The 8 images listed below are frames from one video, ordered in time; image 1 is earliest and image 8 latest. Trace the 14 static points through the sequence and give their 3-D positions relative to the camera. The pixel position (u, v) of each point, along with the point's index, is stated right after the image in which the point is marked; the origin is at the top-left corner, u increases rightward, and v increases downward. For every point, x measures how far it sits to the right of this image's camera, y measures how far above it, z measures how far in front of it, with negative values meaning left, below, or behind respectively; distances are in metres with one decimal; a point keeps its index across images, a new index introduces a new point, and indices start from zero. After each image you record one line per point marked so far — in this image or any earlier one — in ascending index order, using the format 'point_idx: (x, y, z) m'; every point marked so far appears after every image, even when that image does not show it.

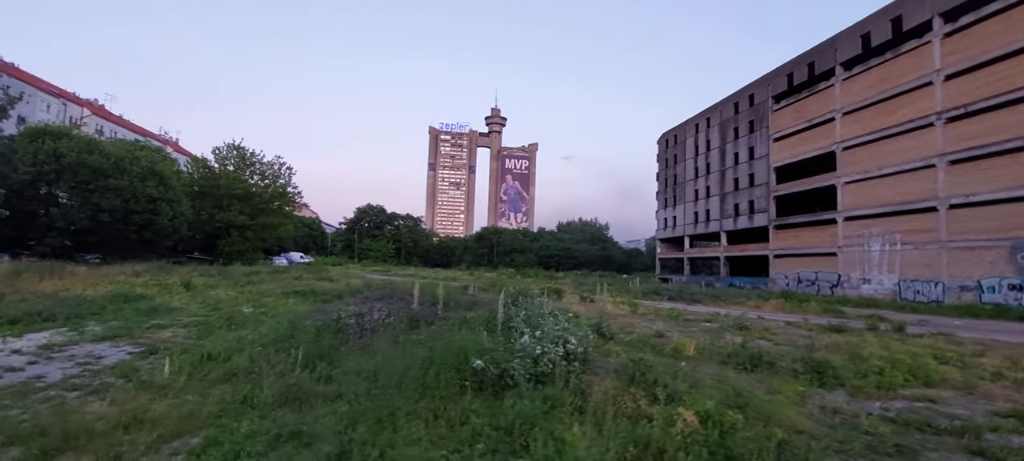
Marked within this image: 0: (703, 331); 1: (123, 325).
0: (+5.5, -2.9, +14.5) m
1: (-9.1, -2.2, +11.7) m
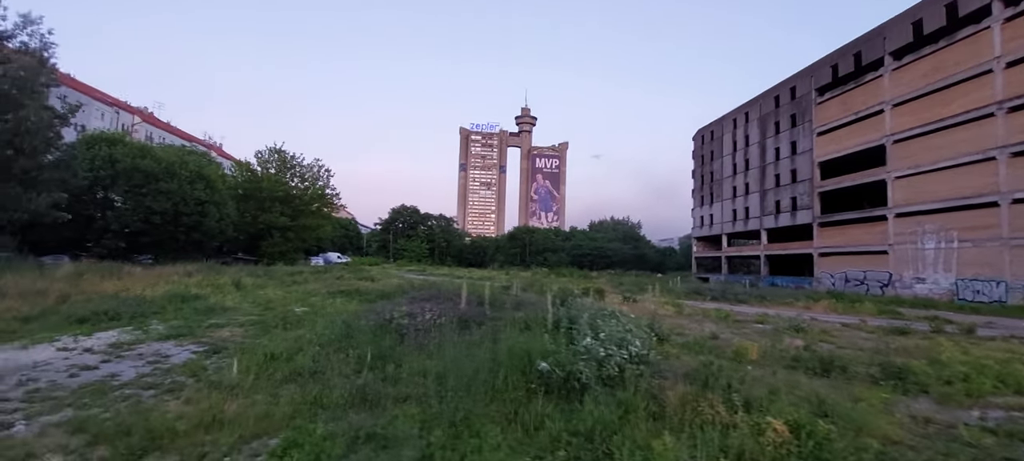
0: (+6.9, -2.8, +14.0) m
1: (-7.9, -2.3, +12.0) m
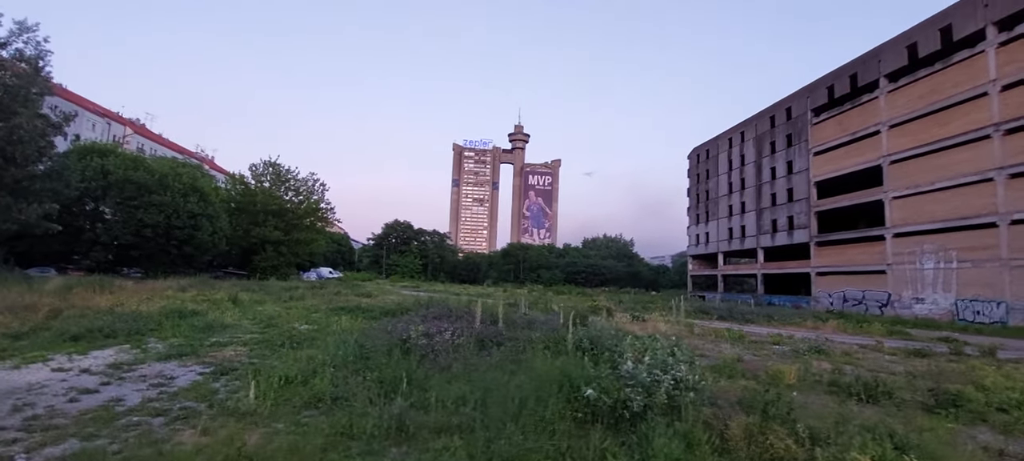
0: (+7.3, -3.3, +13.5) m
1: (-7.4, -2.6, +11.4) m
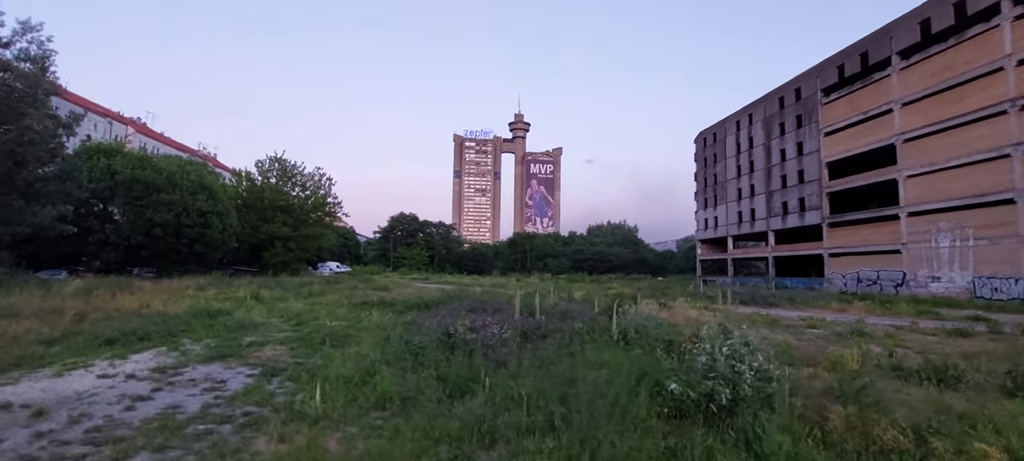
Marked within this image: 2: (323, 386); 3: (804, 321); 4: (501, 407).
0: (+8.3, -2.8, +13.3) m
1: (-6.5, -2.5, +11.1) m
2: (-2.7, -2.2, +7.1) m
3: (+10.3, -3.2, +17.7) m
4: (-0.1, -2.1, +5.9) m
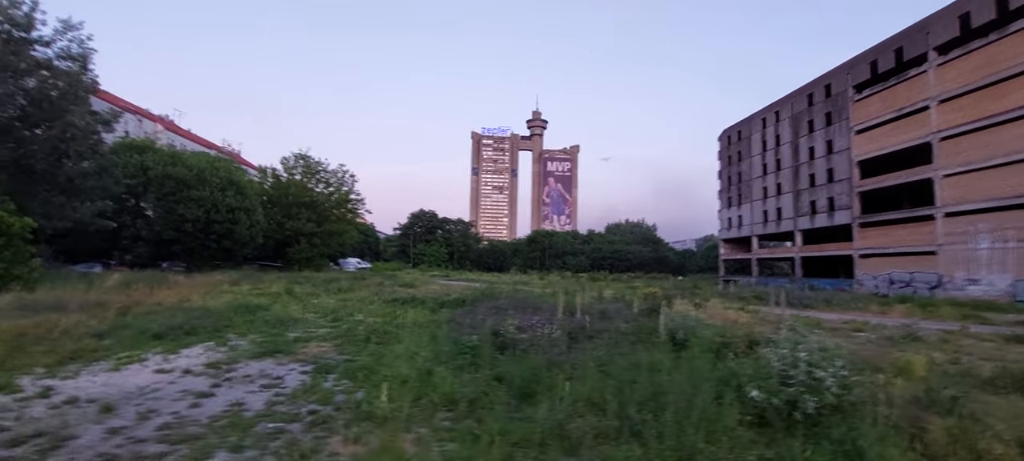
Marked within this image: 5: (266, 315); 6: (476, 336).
0: (+9.3, -2.9, +12.8) m
1: (-5.5, -2.4, +11.1) m
2: (-1.8, -2.2, +7.0) m
3: (+11.5, -3.2, +17.2) m
4: (+0.7, -2.1, +5.7) m
5: (-7.1, -2.4, +14.4) m
6: (-0.7, -2.1, +9.9) m
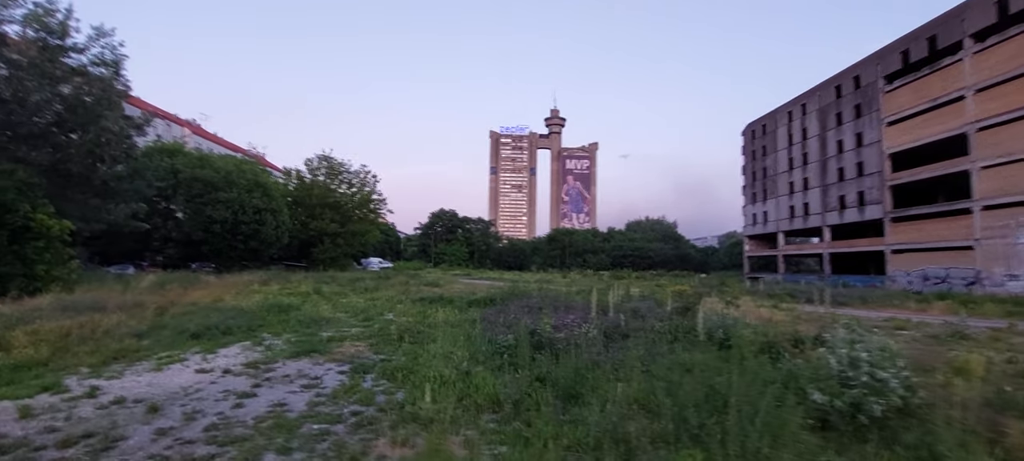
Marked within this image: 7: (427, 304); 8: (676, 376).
0: (+10.1, -2.7, +12.3) m
1: (-4.7, -2.4, +11.2) m
2: (-1.2, -2.1, +6.9) m
3: (+12.5, -3.0, +16.6) m
4: (+1.2, -2.0, +5.5) m
5: (-6.2, -2.5, +14.5) m
6: (0.0, -2.0, +9.8) m
7: (-3.2, -2.8, +19.0) m
8: (+2.1, -1.9, +6.6) m
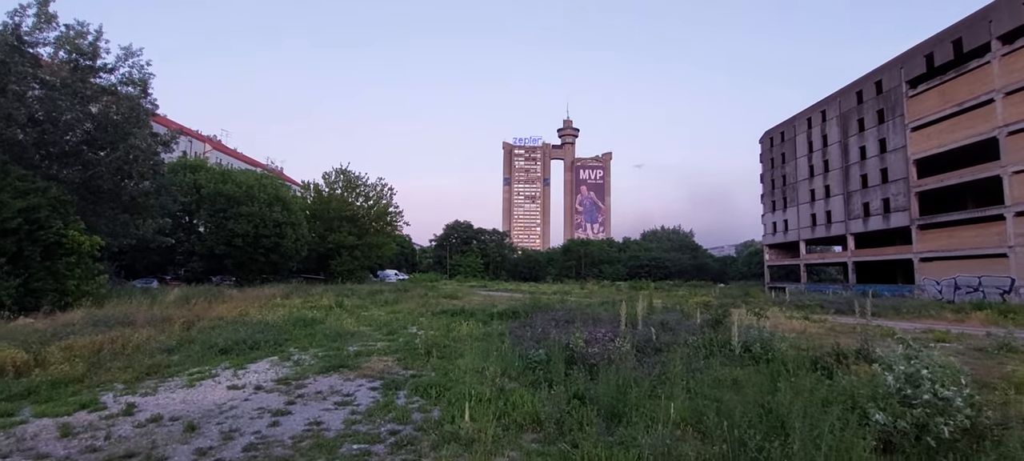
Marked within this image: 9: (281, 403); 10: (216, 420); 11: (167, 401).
0: (+10.8, -2.9, +11.8) m
1: (-4.1, -2.7, +11.1) m
2: (-0.7, -2.3, +6.8) m
3: (+13.3, -3.3, +16.0) m
4: (+1.7, -2.2, +5.3) m
5: (-5.5, -2.9, +14.5) m
6: (+0.6, -2.3, +9.6) m
7: (-2.4, -3.3, +18.9) m
8: (+2.6, -2.1, +6.3) m
9: (-3.4, -2.5, +7.3) m
10: (-3.9, -2.5, +6.6) m
11: (-5.1, -2.5, +7.5) m
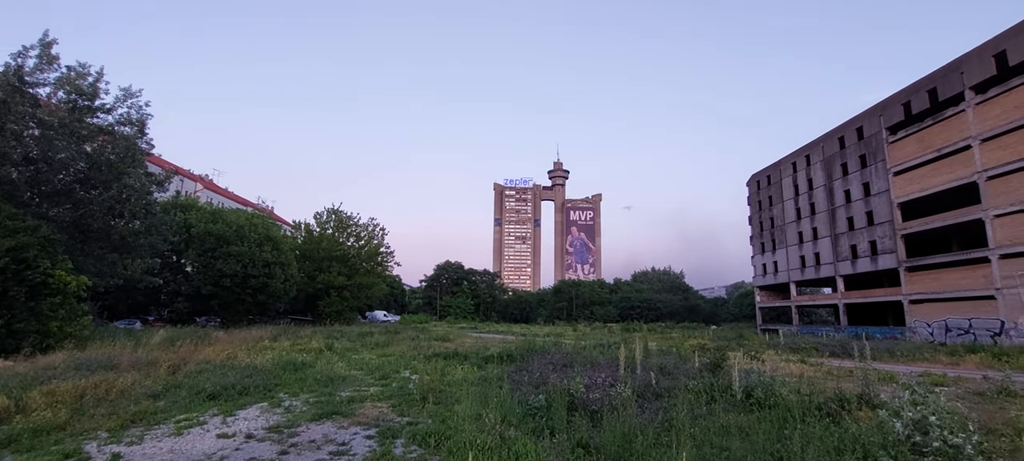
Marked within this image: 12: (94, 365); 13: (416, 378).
0: (+10.7, -3.9, +11.8) m
1: (-4.1, -3.6, +10.8) m
2: (-0.7, -2.9, +6.5) m
3: (+13.1, -4.7, +16.0) m
4: (+1.8, -2.6, +5.2) m
5: (-5.6, -4.0, +14.1) m
6: (+0.6, -3.1, +9.4) m
7: (-2.6, -4.8, +18.5) m
8: (+2.7, -2.6, +6.2) m
9: (-3.3, -3.1, +7.0) m
10: (-3.8, -3.0, +6.3) m
11: (-5.1, -3.1, +7.1) m
12: (-11.4, -3.7, +13.6) m
13: (-2.7, -4.2, +14.2) m
